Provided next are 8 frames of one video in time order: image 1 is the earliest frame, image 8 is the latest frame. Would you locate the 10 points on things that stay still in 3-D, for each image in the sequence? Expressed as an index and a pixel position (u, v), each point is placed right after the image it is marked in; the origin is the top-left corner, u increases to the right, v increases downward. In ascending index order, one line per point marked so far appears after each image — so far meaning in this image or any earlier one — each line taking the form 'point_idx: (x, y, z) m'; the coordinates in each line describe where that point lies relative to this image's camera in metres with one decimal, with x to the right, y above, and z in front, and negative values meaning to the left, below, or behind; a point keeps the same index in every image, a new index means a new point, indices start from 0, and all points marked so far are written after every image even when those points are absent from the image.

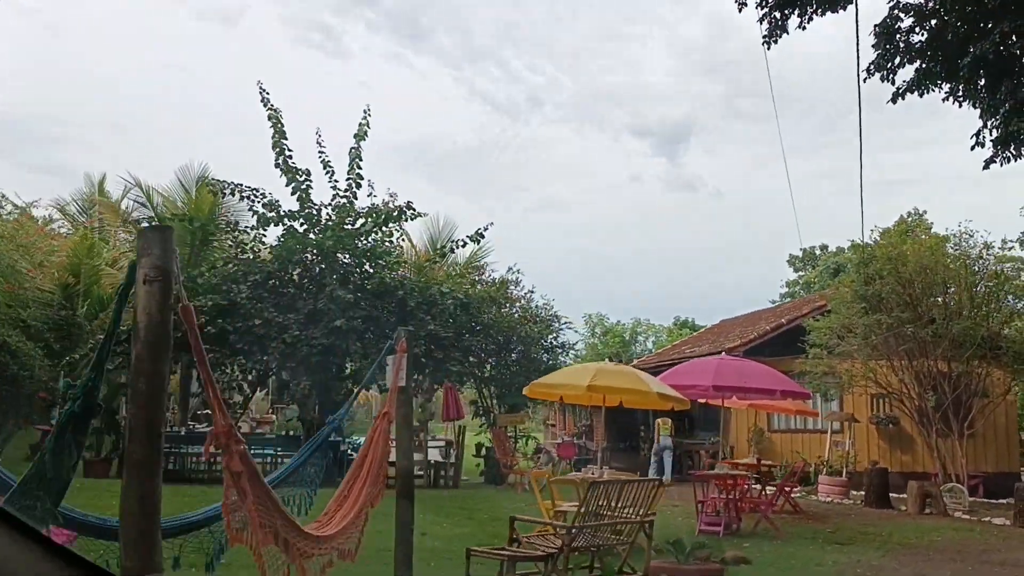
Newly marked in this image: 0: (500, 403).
0: (-0.2, -1.8, +14.3) m
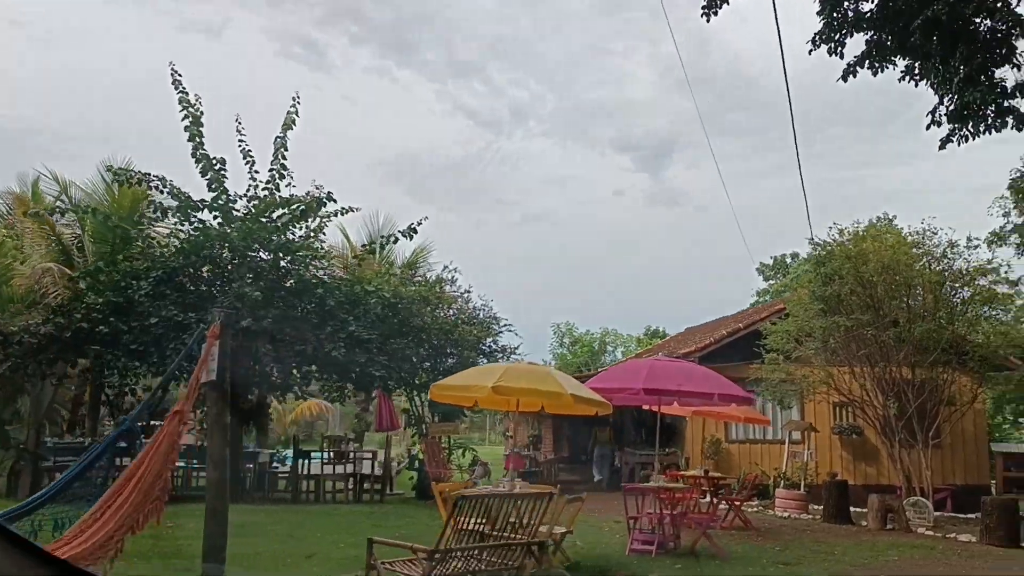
0: (-1.1, -1.8, +13.3) m
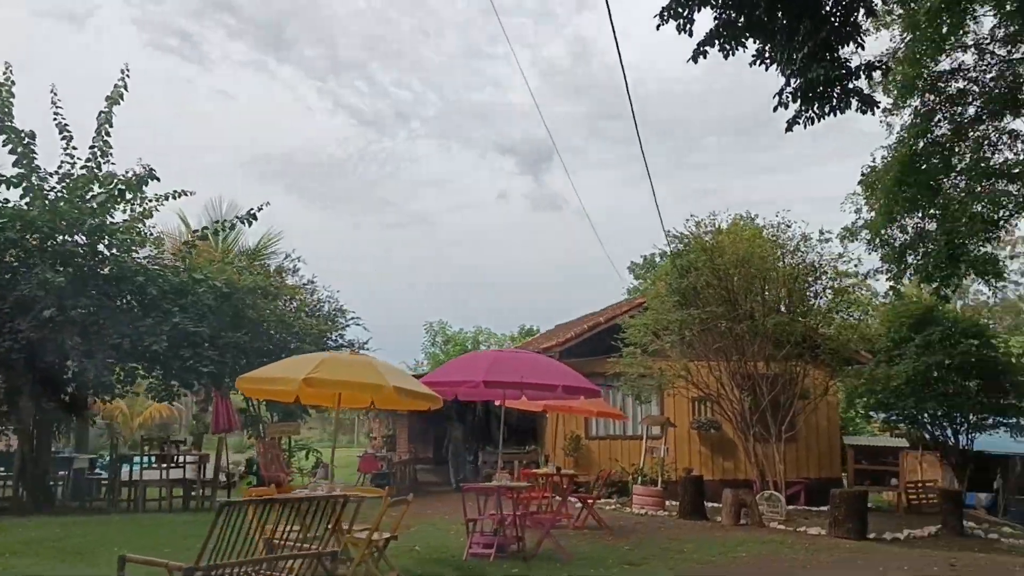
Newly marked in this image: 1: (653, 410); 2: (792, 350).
0: (-3.2, -1.6, +12.4) m
1: (+2.3, -2.0, +15.4) m
2: (+4.0, -0.9, +13.4) m
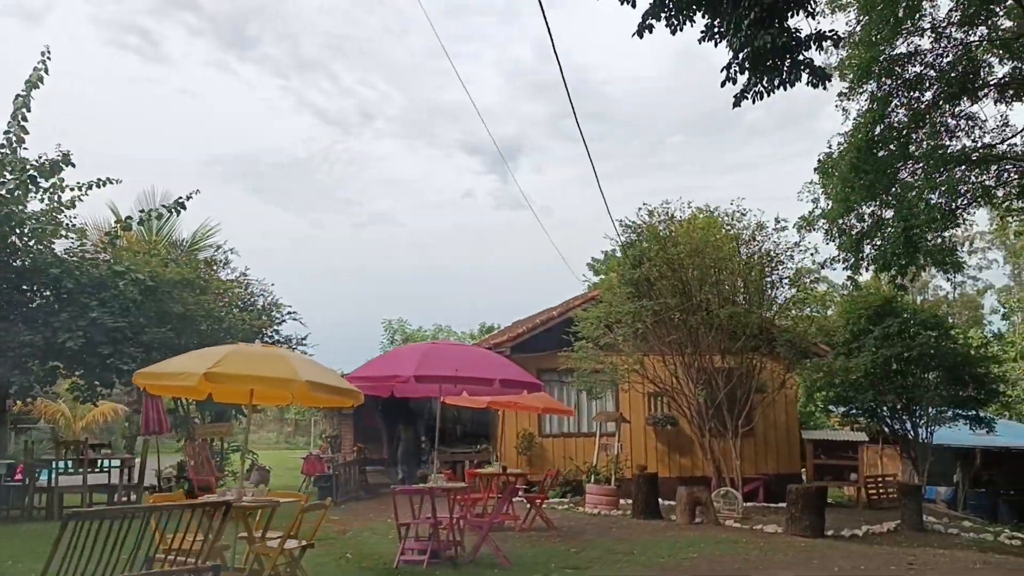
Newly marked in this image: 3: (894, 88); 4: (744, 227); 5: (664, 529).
0: (-3.9, -1.6, +11.8) m
1: (+1.5, -1.9, +15.0) m
2: (+3.3, -0.8, +13.0) m
3: (+5.2, +2.7, +12.6) m
4: (+3.2, +0.8, +12.9) m
5: (+1.9, -2.9, +11.4) m
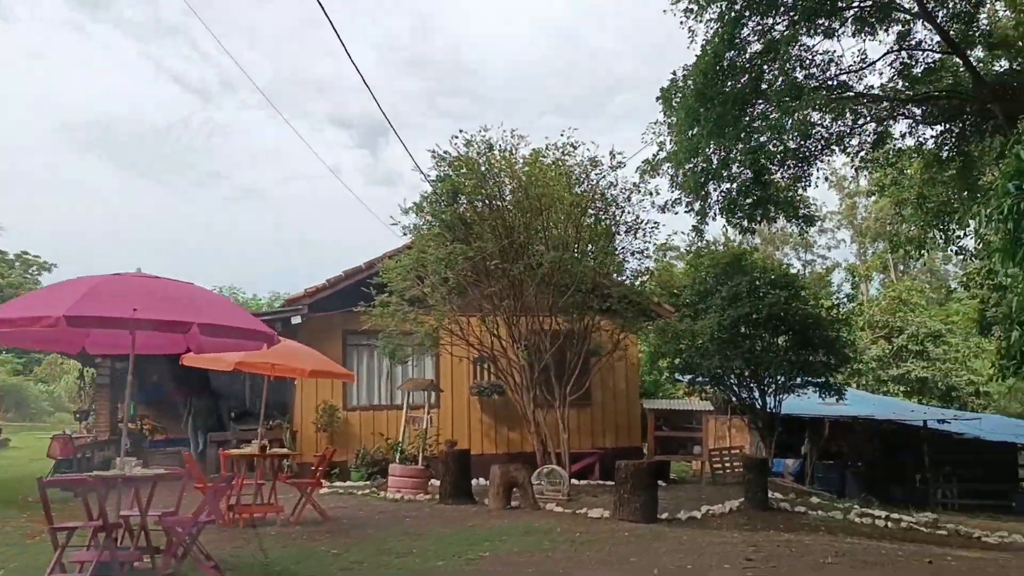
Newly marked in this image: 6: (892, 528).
0: (-6.1, -0.9, +9.0) m
1: (-1.2, -1.2, +13.0) m
2: (+0.8, -0.1, +11.3) m
3: (+2.8, +3.3, +11.0) m
4: (+0.8, +1.5, +11.1) m
5: (-0.4, -2.3, +9.5) m
6: (+4.5, -2.9, +11.0) m
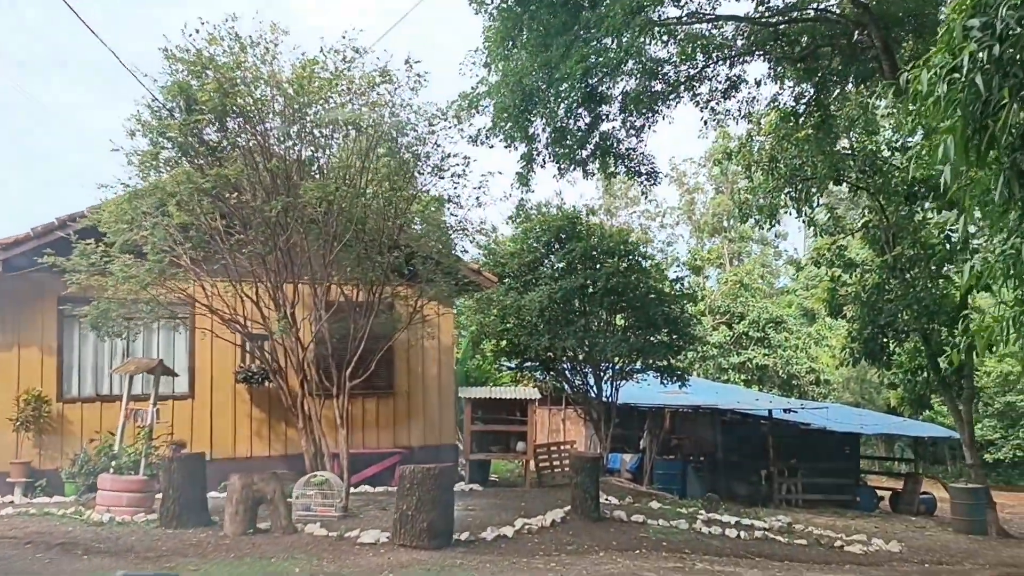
0: (-7.8, -0.4, +5.4) m
1: (-3.7, -0.7, +10.0) m
2: (-1.4, +0.3, +8.7) m
3: (+0.6, +3.7, +8.7) m
4: (-1.4, +1.9, +8.5) m
5: (-2.3, -1.9, +6.7) m
6: (+2.3, -2.5, +9.0) m
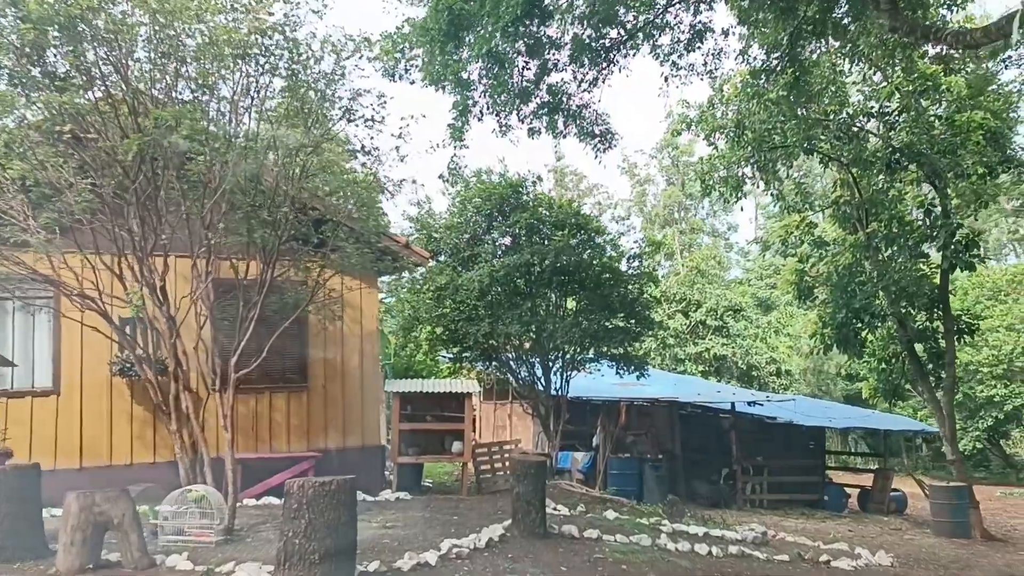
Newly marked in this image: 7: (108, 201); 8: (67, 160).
0: (-8.2, -0.2, +3.4) m
1: (-4.3, -0.5, +8.3) m
2: (-1.9, +0.6, +7.0) m
3: (+0.1, +4.0, +7.1) m
4: (-1.9, +2.2, +6.8) m
5: (-2.8, -1.6, +5.0) m
6: (+1.7, -2.2, +7.6) m
7: (-3.0, +0.7, +6.8) m
8: (-3.1, +0.9, +6.5) m
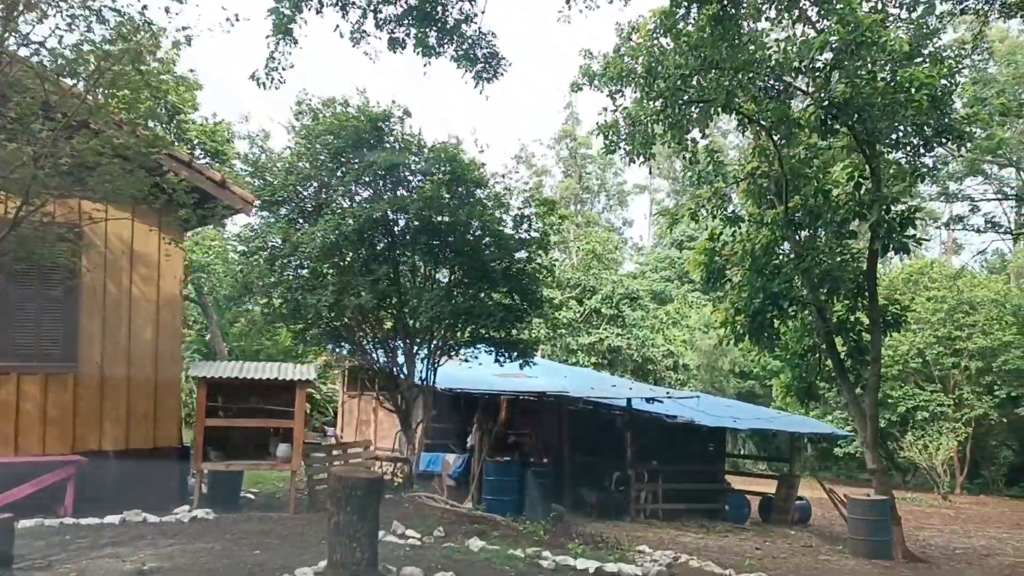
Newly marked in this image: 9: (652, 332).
0: (-8.7, +0.4, +0.2) m
1: (-5.3, 0.0, +5.5) m
2: (-2.8, +1.0, +4.5) m
3: (-0.7, +4.3, +4.9) m
4: (-2.7, +2.6, +4.3) m
5: (-3.5, -1.3, +2.5) m
6: (+0.6, -1.9, +5.5) m
7: (-3.8, +1.1, +4.2) m
8: (-3.9, +1.3, +3.9) m
9: (+2.8, -0.8, +18.3) m
